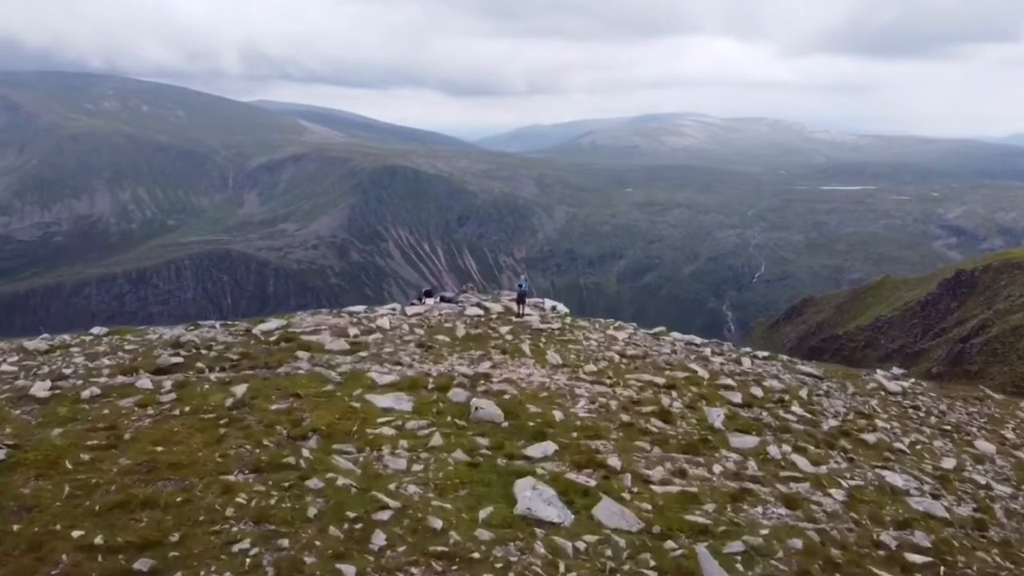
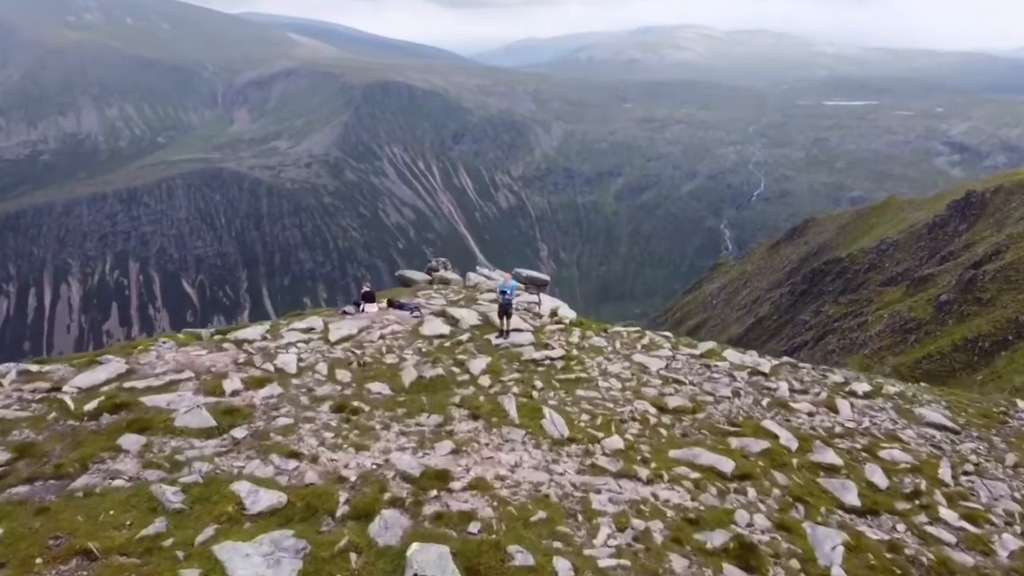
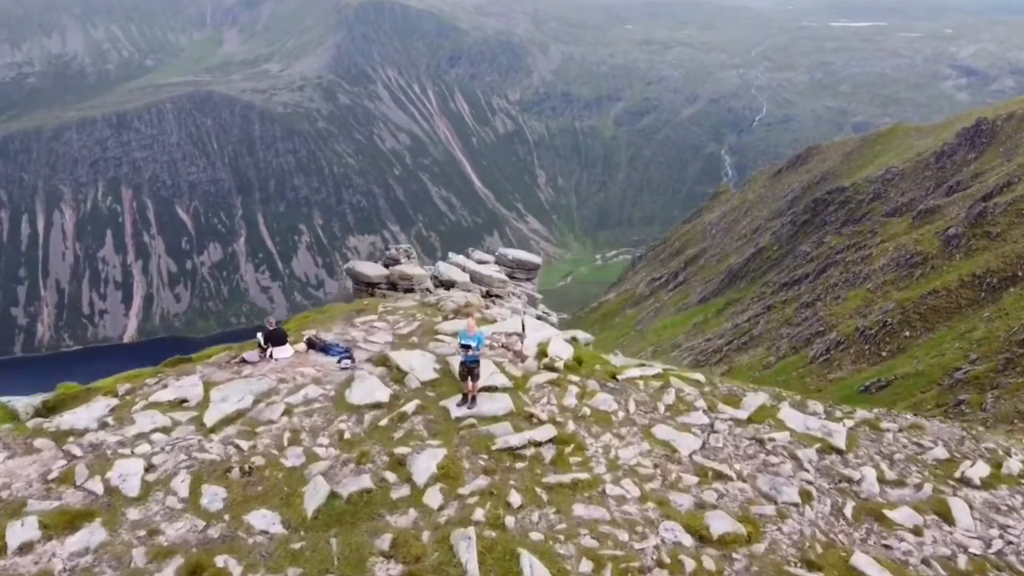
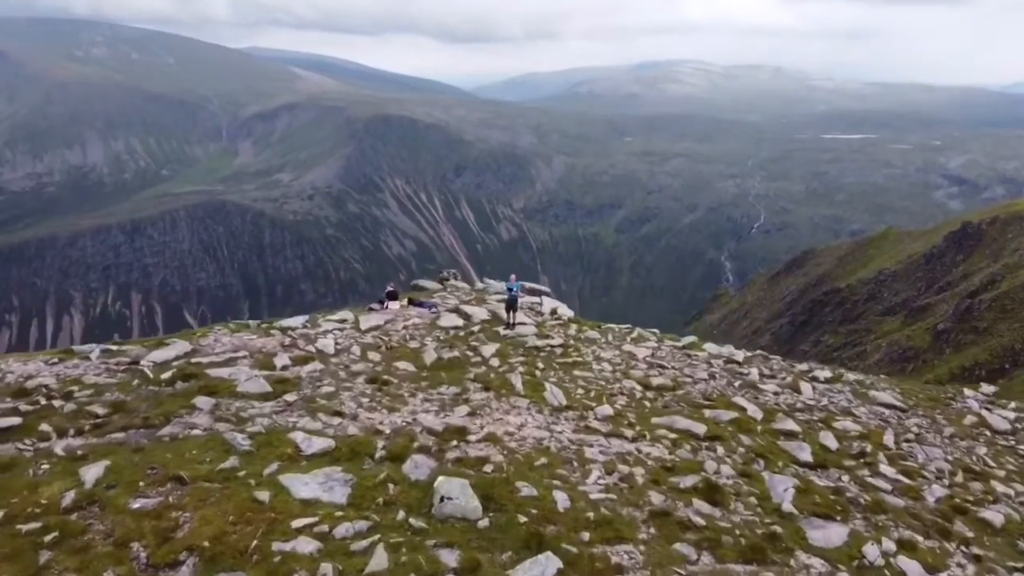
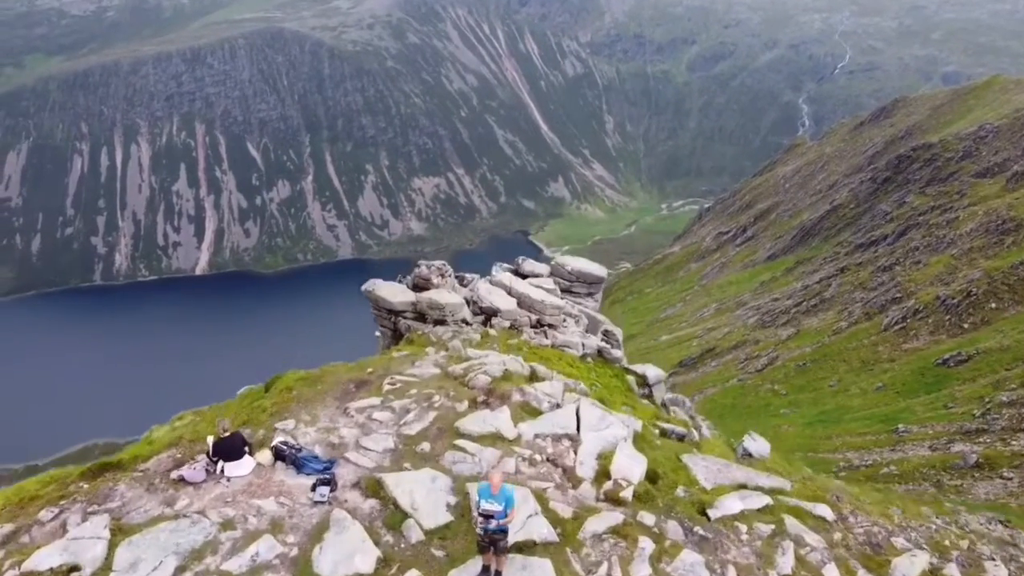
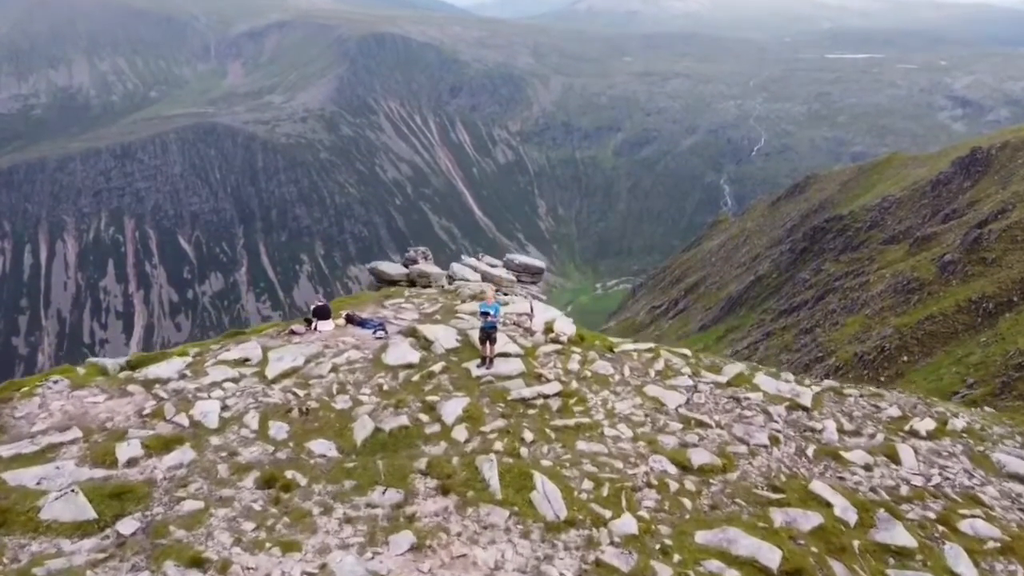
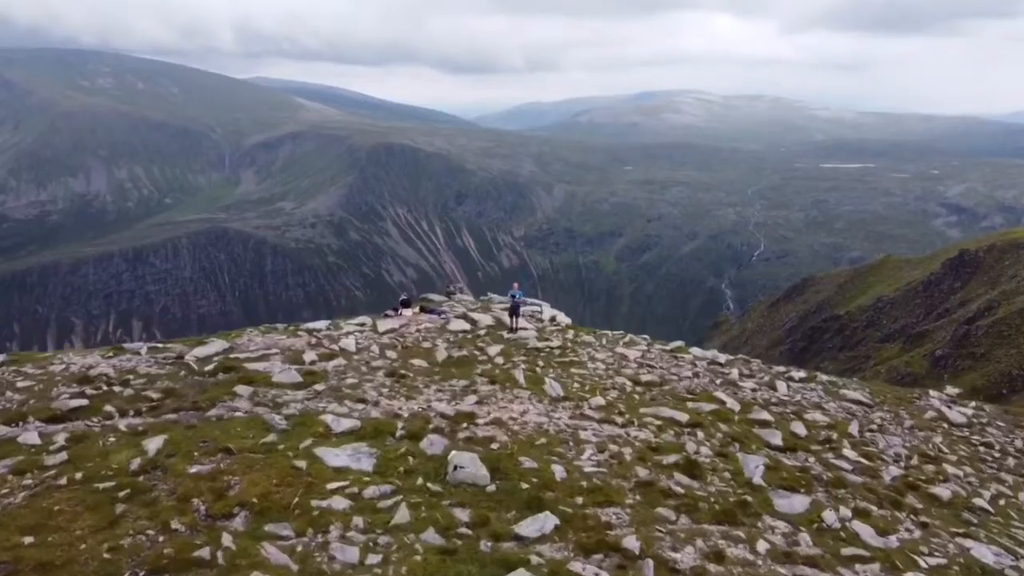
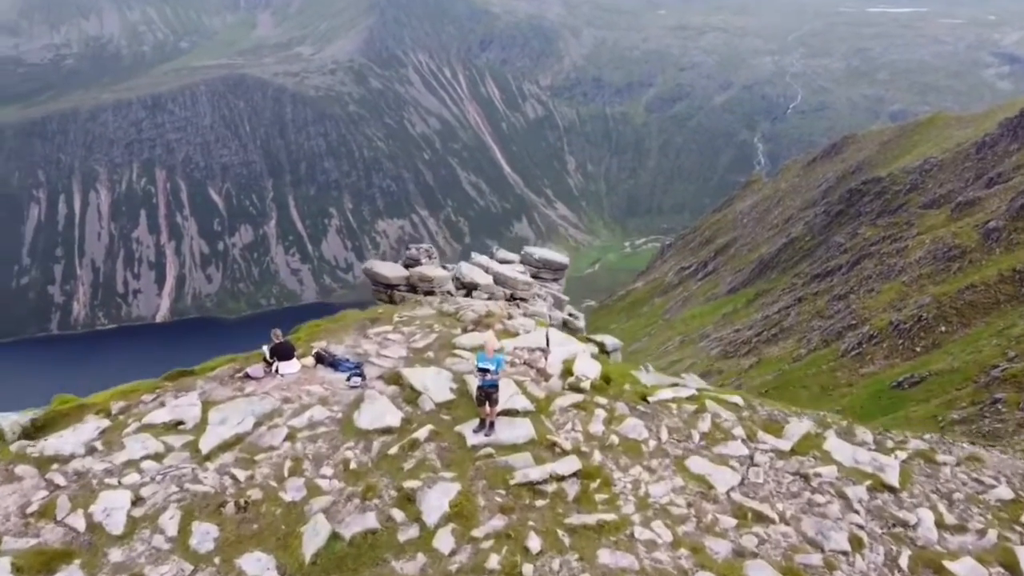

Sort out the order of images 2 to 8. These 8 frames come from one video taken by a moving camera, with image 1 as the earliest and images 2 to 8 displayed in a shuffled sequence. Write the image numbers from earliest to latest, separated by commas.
7, 4, 2, 6, 3, 8, 5
